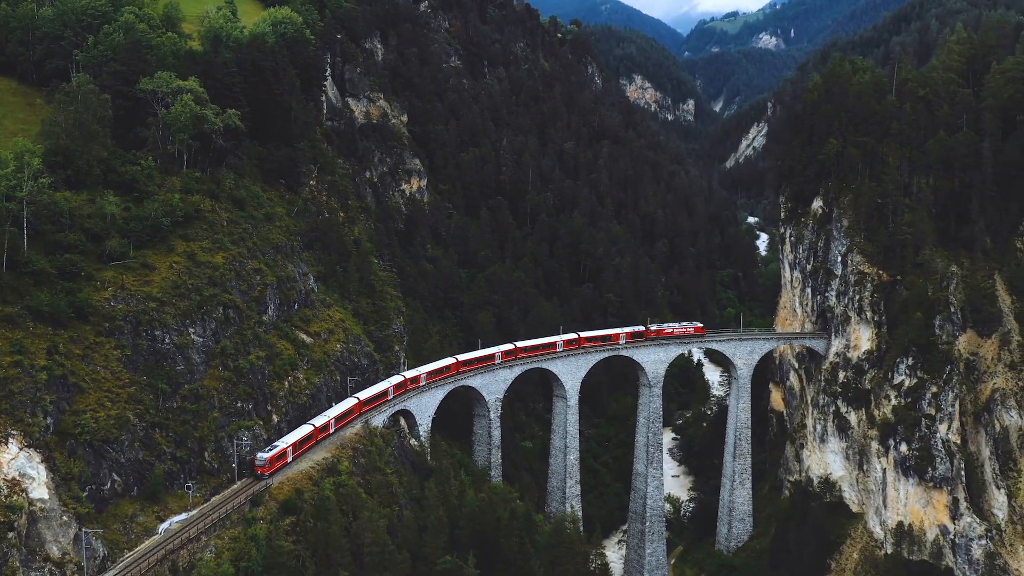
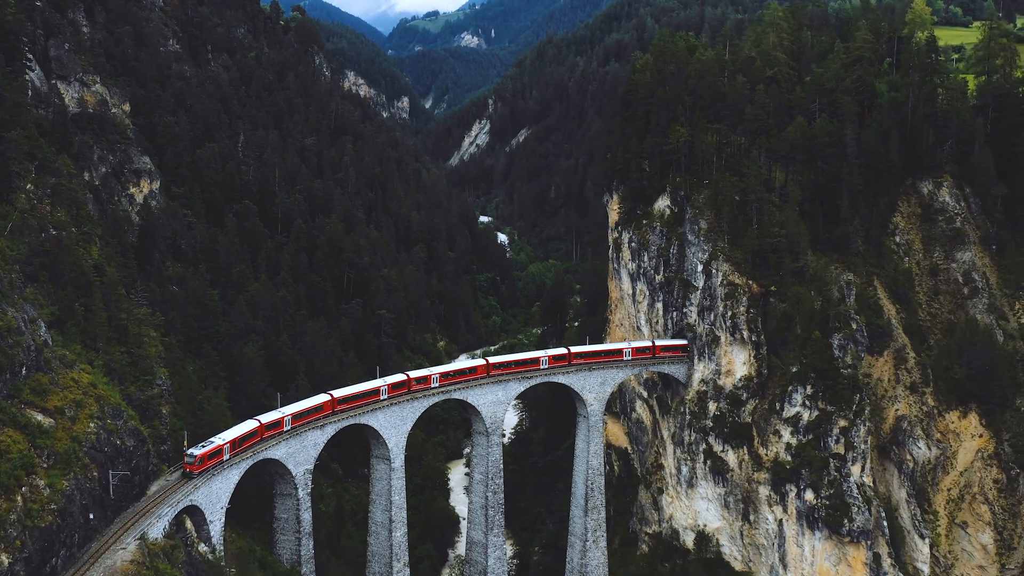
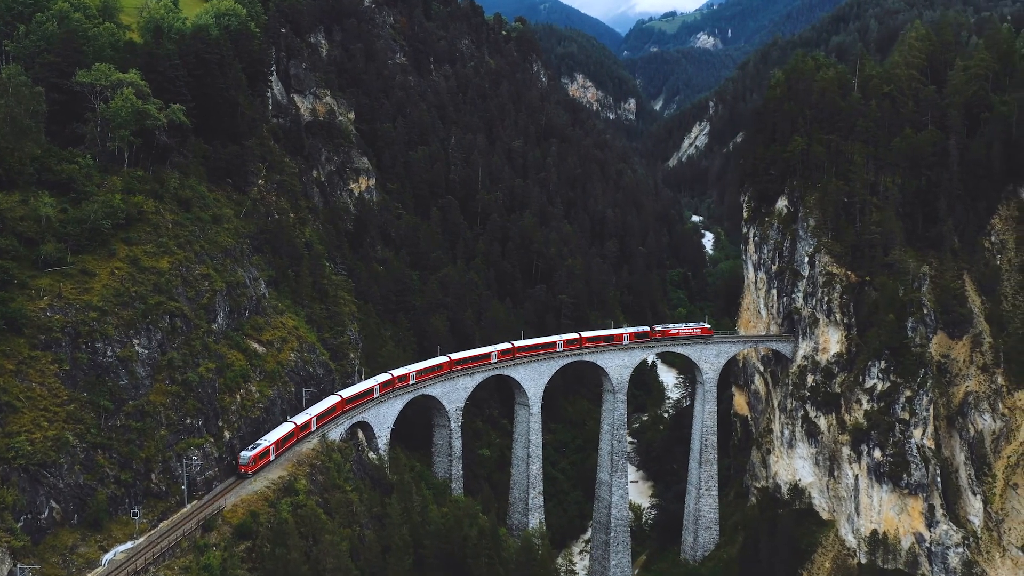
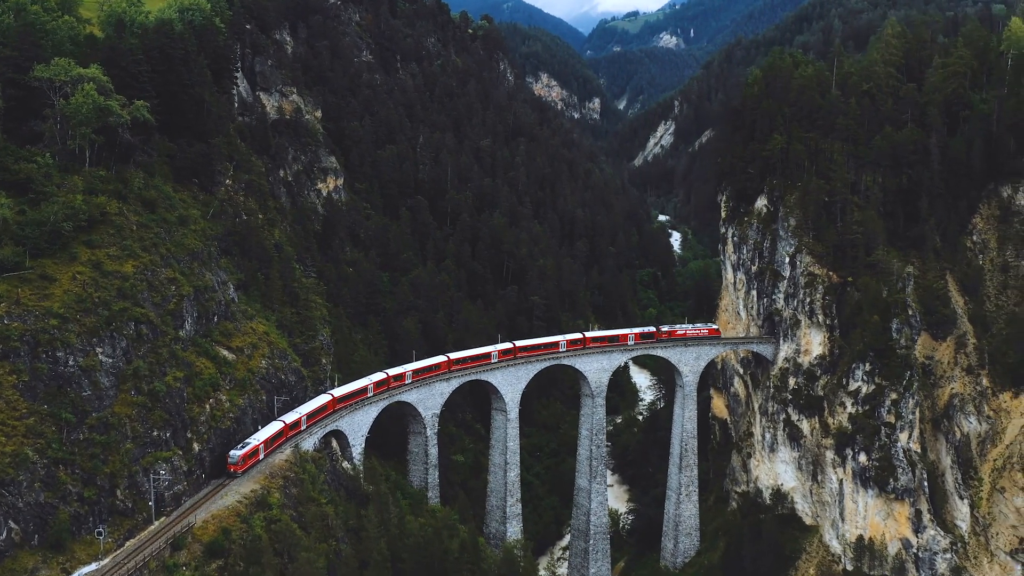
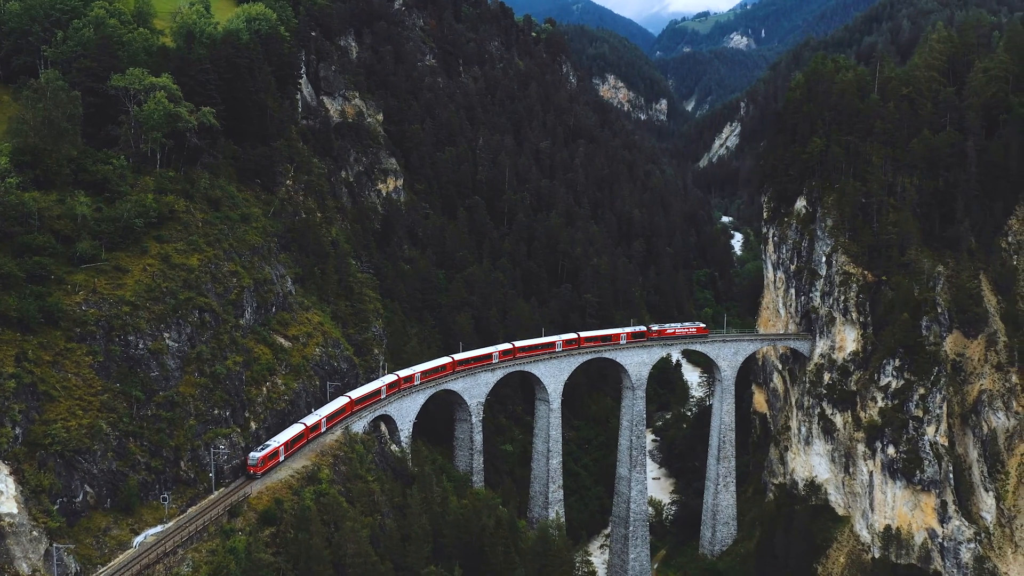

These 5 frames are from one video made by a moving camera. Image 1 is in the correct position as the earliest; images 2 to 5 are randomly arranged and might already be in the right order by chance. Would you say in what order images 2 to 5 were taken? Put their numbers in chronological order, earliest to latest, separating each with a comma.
5, 3, 4, 2
